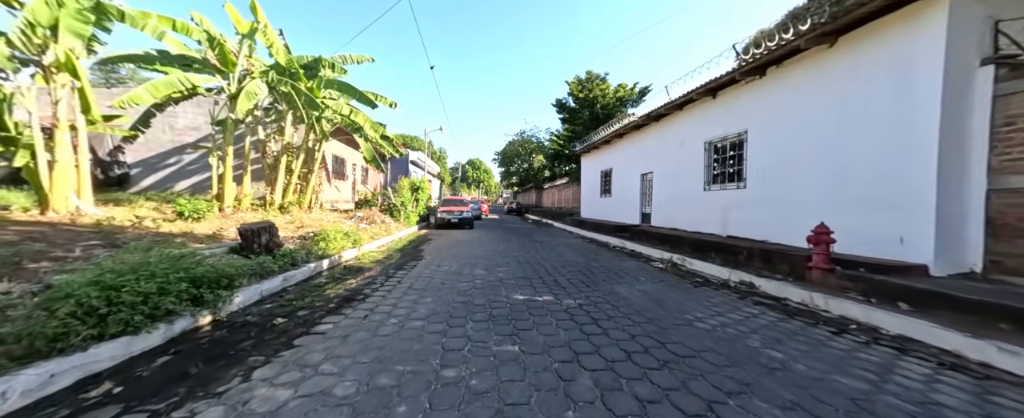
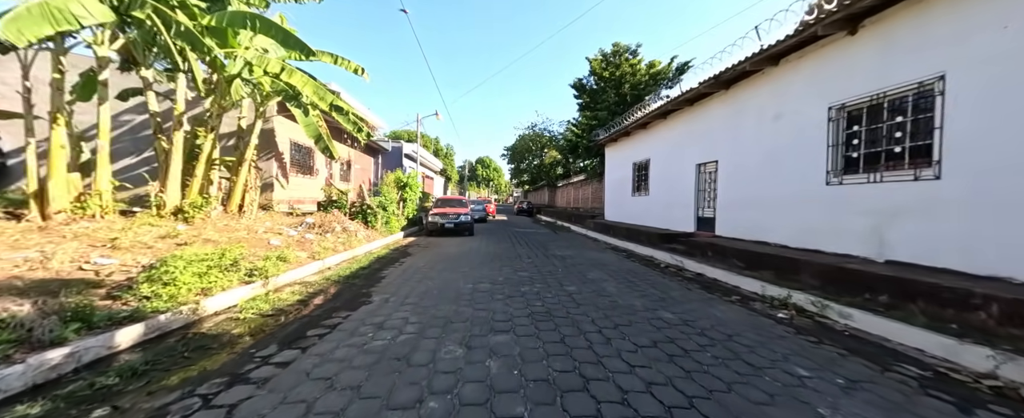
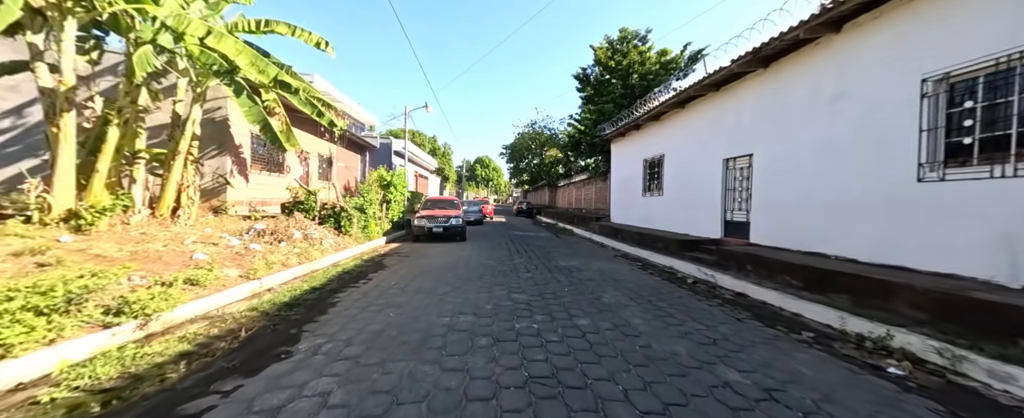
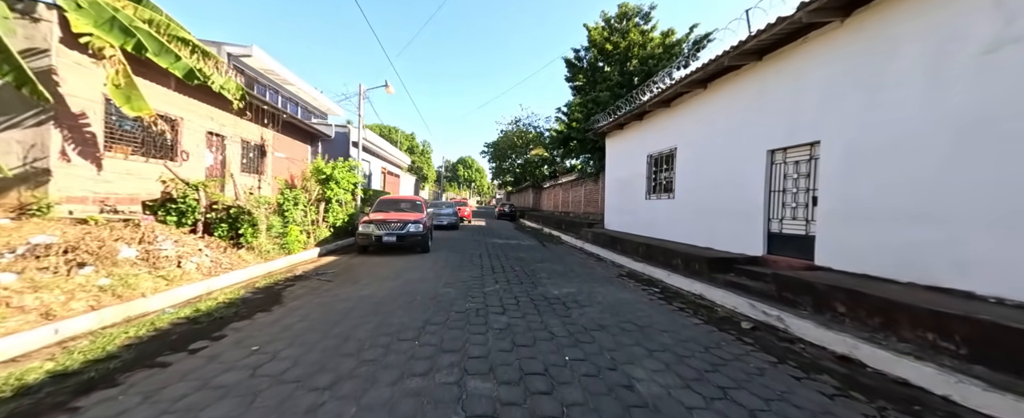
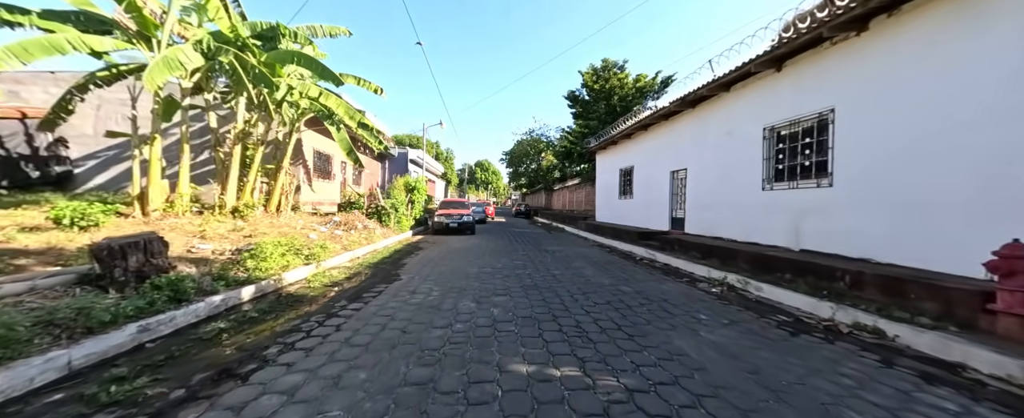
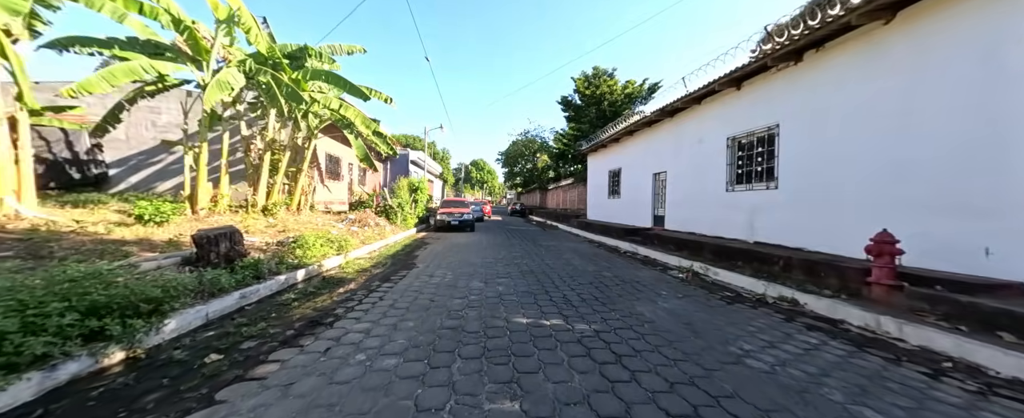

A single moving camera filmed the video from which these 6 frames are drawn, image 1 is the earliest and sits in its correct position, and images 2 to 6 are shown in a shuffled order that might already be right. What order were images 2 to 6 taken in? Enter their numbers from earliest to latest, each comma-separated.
6, 5, 2, 3, 4
